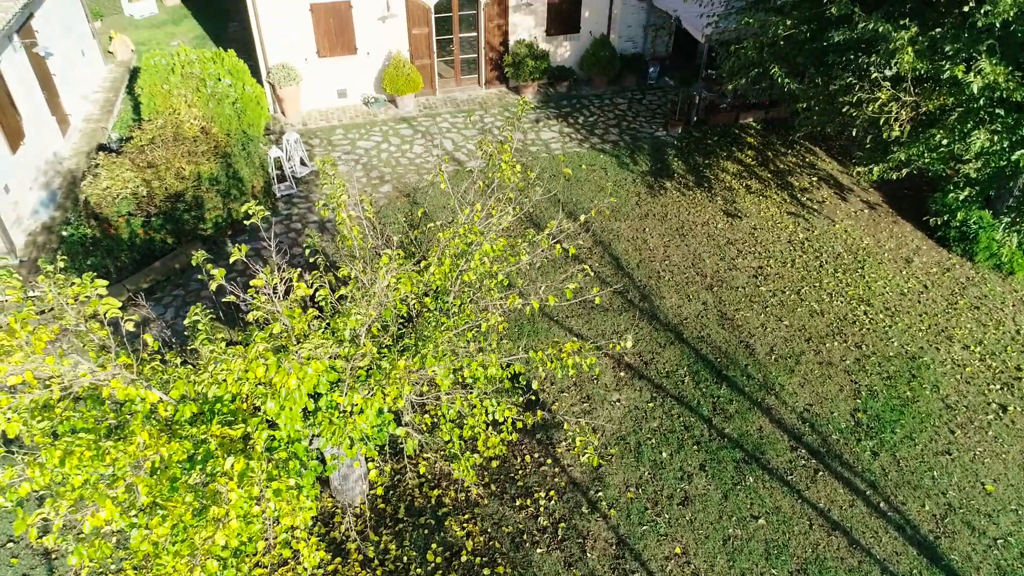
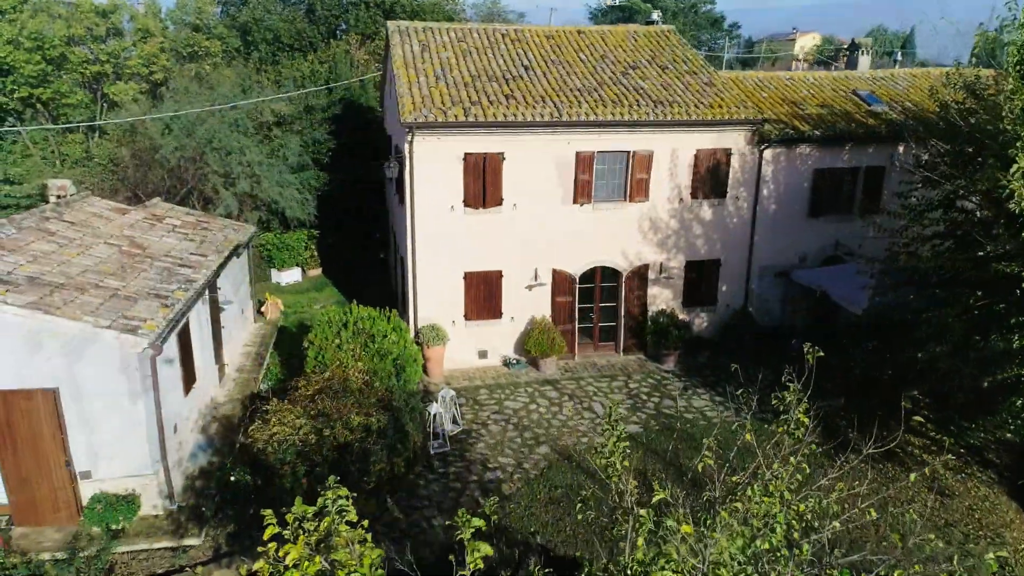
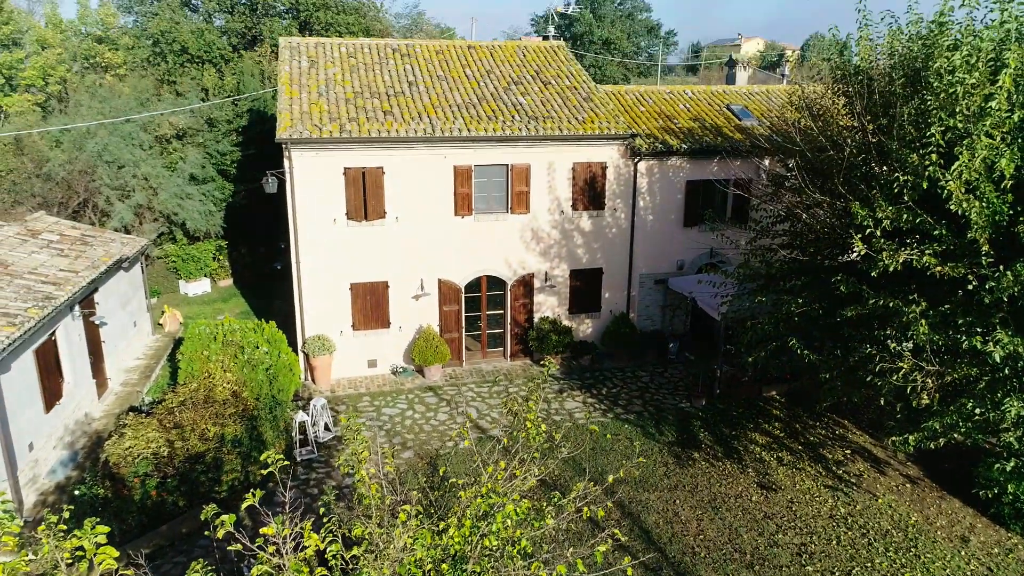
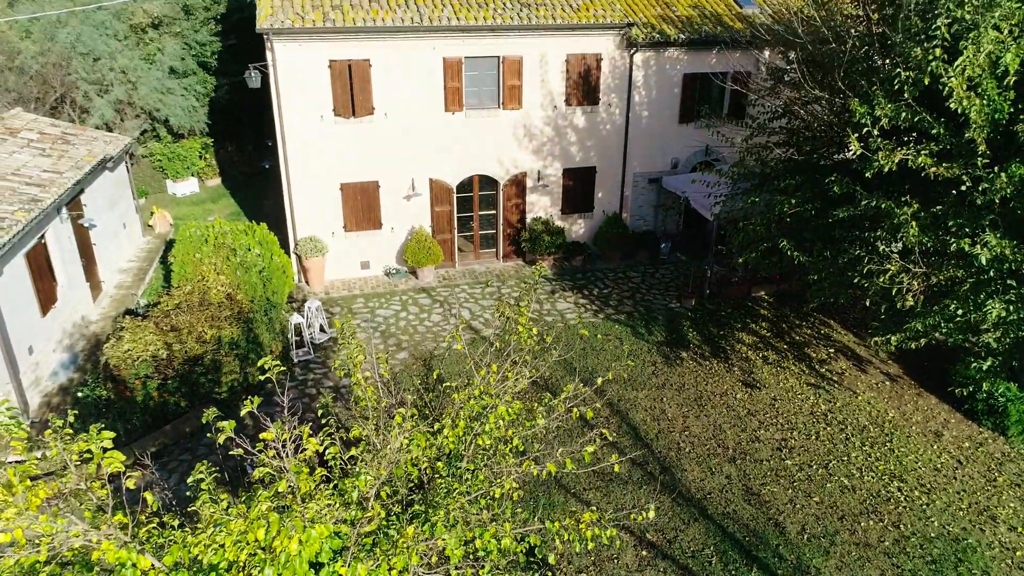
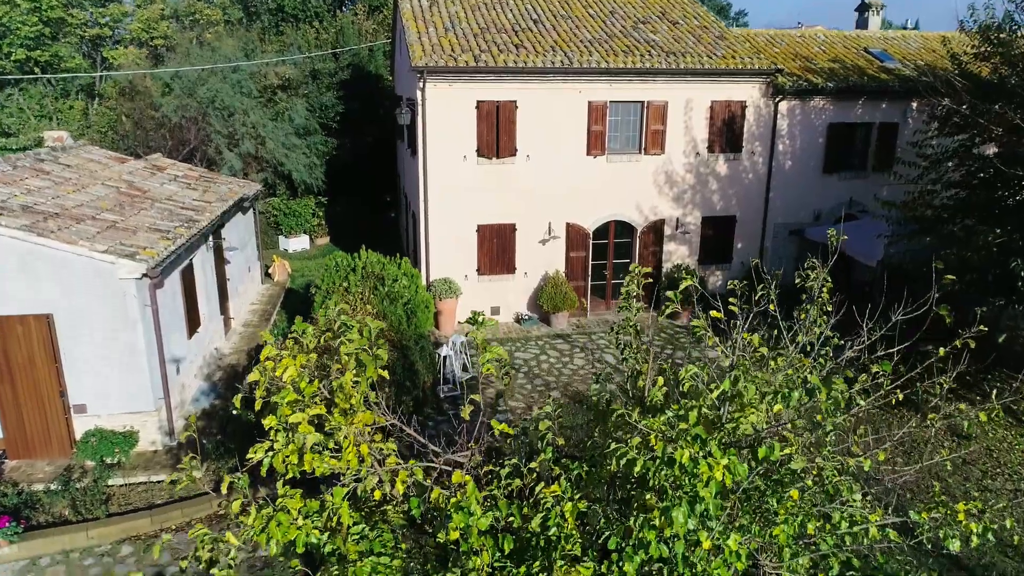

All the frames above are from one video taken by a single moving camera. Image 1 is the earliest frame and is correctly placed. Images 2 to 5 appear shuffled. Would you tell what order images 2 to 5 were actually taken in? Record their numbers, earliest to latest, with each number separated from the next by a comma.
4, 3, 2, 5
